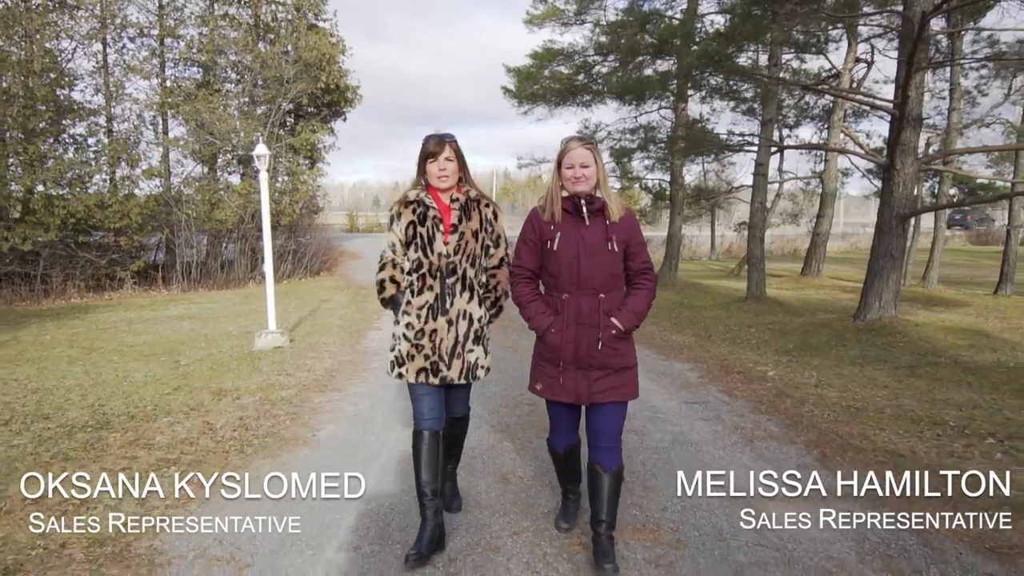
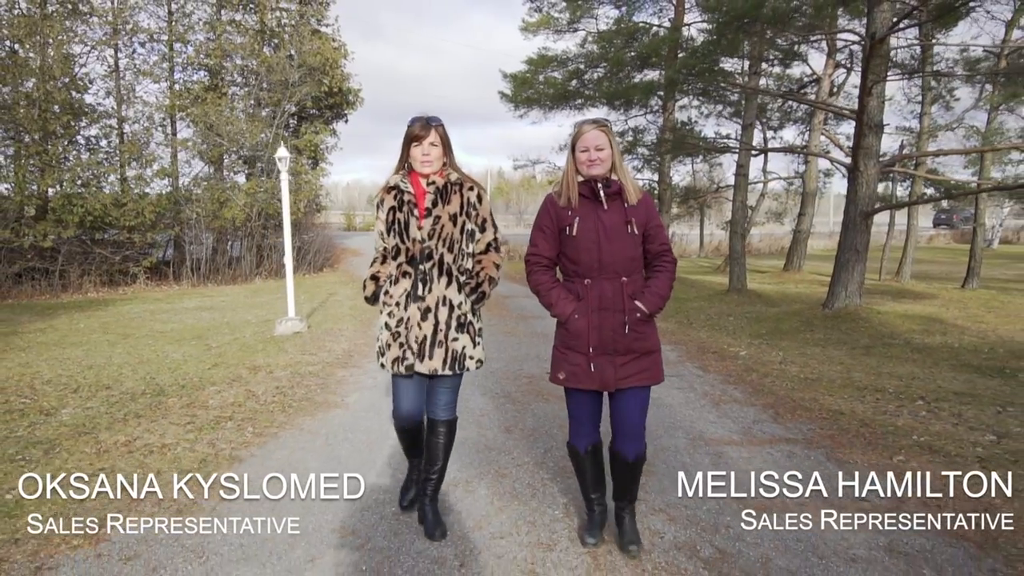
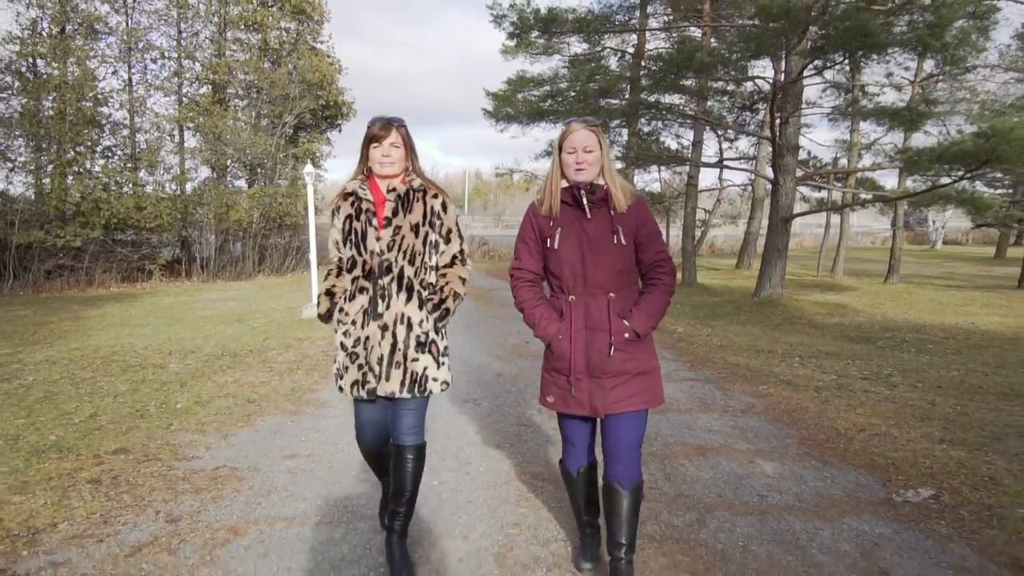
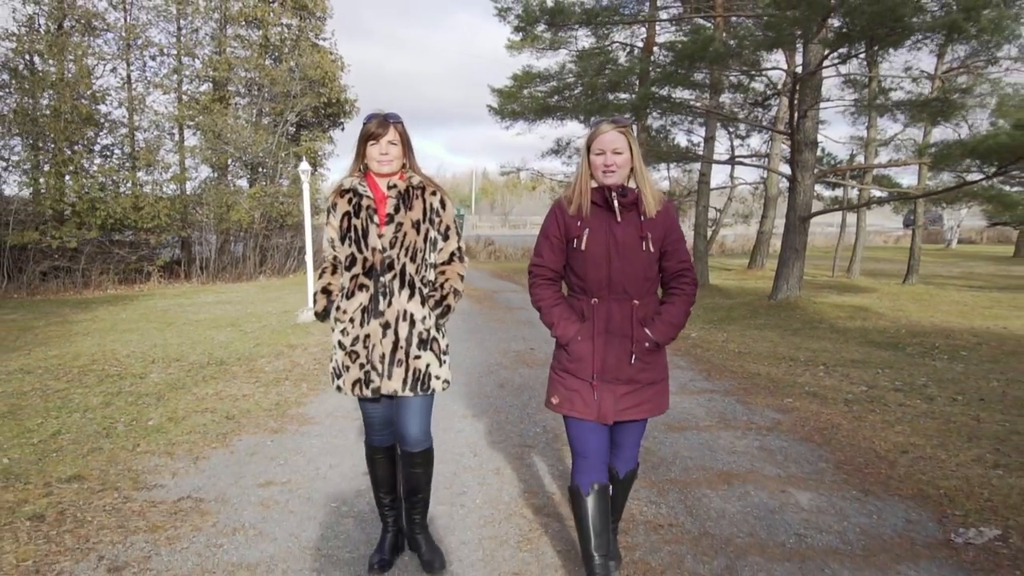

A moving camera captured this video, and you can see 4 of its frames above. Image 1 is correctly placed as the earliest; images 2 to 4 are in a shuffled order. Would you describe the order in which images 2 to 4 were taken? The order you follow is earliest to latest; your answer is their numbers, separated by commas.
2, 4, 3
